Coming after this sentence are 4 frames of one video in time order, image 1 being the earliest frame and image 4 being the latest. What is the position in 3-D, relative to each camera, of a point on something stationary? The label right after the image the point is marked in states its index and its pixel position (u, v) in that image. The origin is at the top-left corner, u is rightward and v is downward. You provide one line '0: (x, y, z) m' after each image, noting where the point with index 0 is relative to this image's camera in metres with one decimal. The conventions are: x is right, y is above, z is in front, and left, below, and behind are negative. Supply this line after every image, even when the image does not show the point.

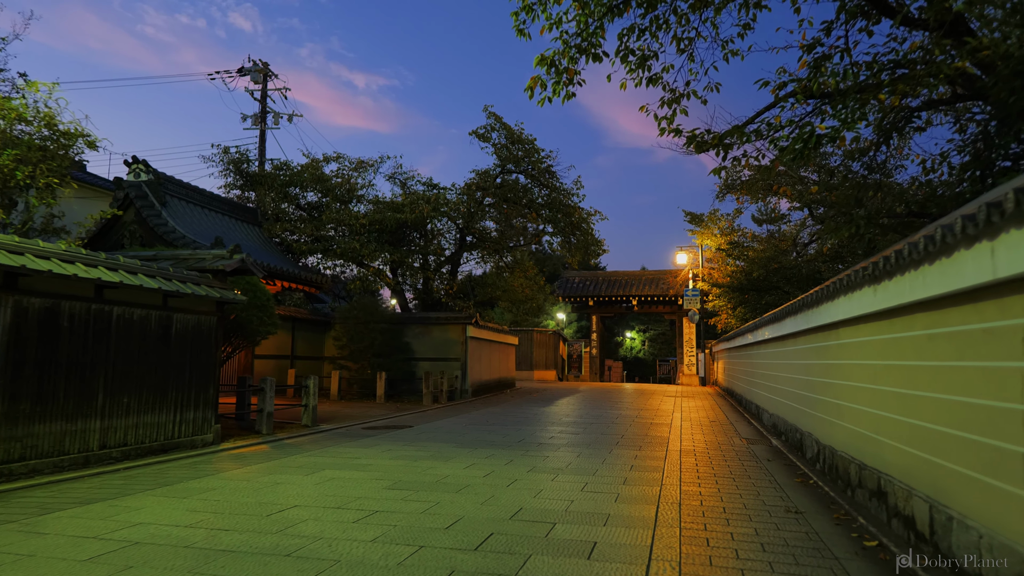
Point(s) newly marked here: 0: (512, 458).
0: (0.0, -2.1, +7.8) m
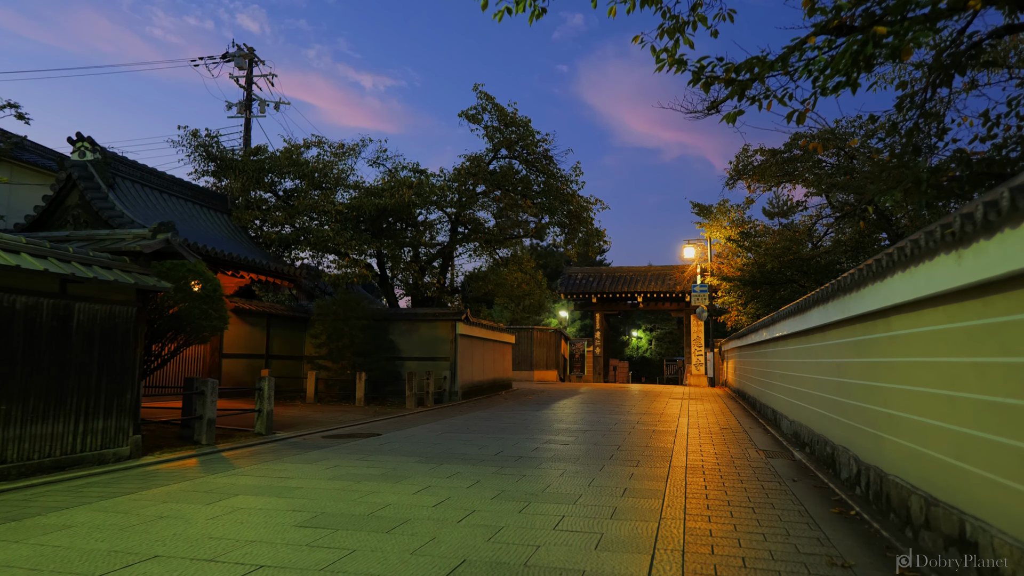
0: (-0.3, -1.9, +6.4) m
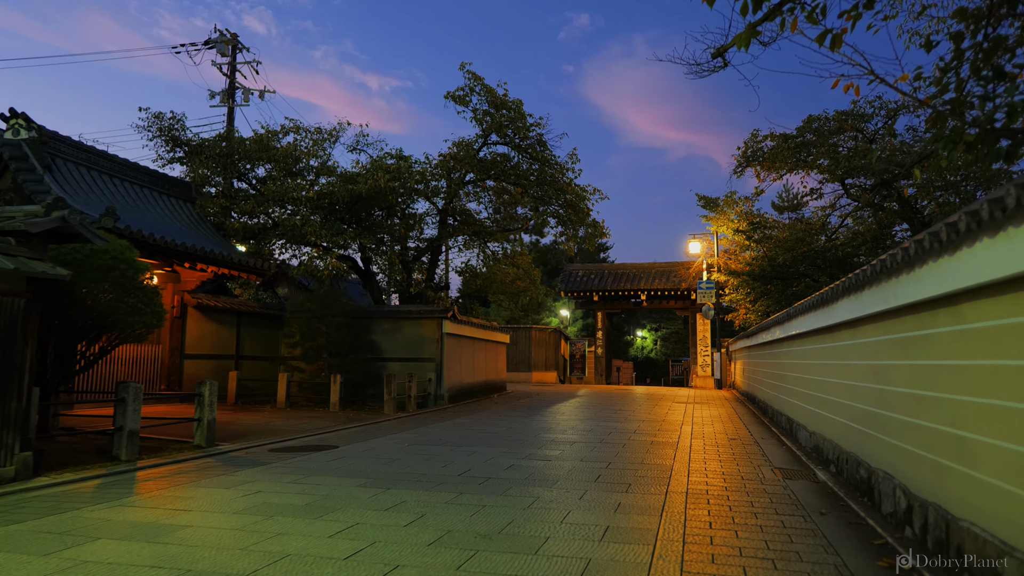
0: (-0.7, -1.8, +5.1) m
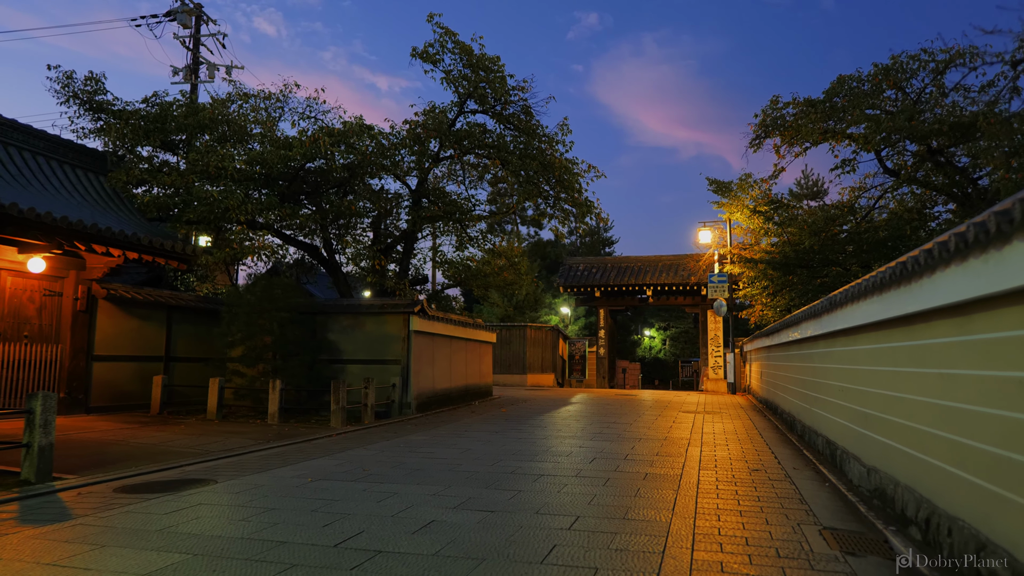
0: (-1.4, -1.6, +2.7) m
